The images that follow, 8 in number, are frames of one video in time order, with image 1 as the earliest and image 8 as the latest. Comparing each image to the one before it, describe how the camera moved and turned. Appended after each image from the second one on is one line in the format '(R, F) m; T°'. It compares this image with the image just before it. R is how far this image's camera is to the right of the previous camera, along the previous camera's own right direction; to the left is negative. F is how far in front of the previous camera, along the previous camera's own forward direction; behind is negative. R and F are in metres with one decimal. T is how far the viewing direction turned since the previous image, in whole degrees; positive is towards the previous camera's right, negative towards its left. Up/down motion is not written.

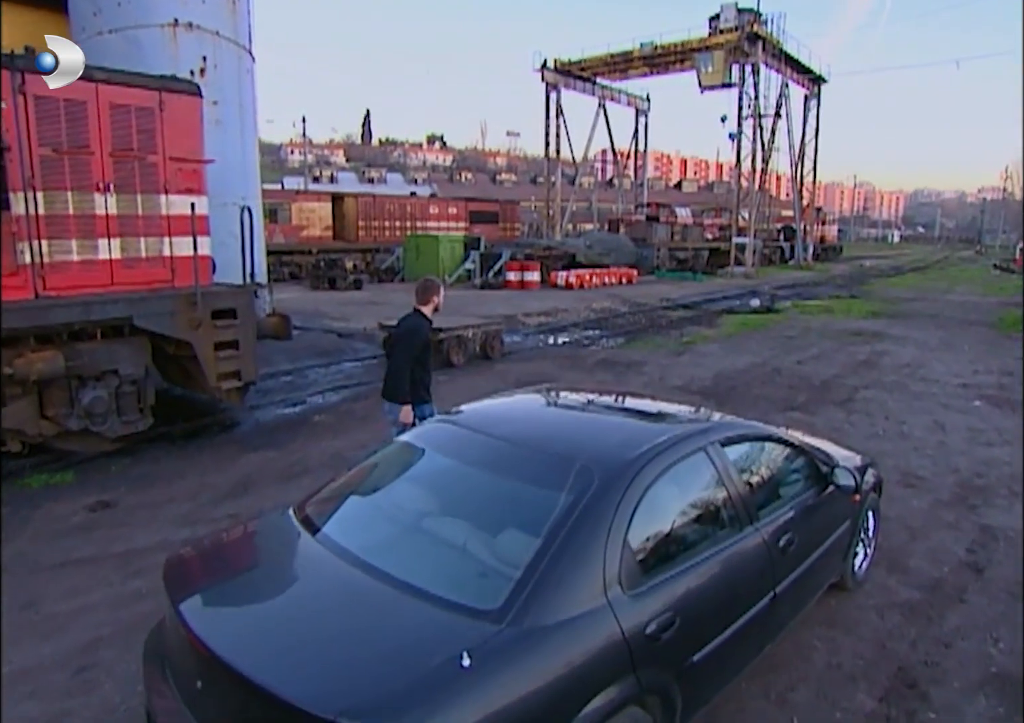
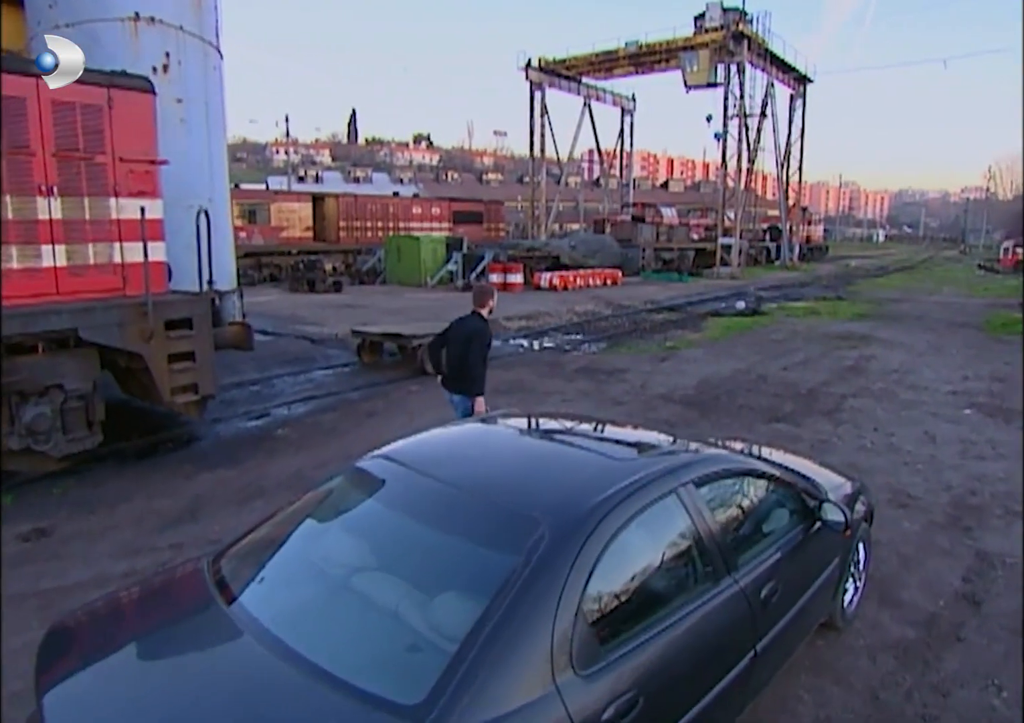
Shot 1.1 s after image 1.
(+0.2, +0.4) m; +1°
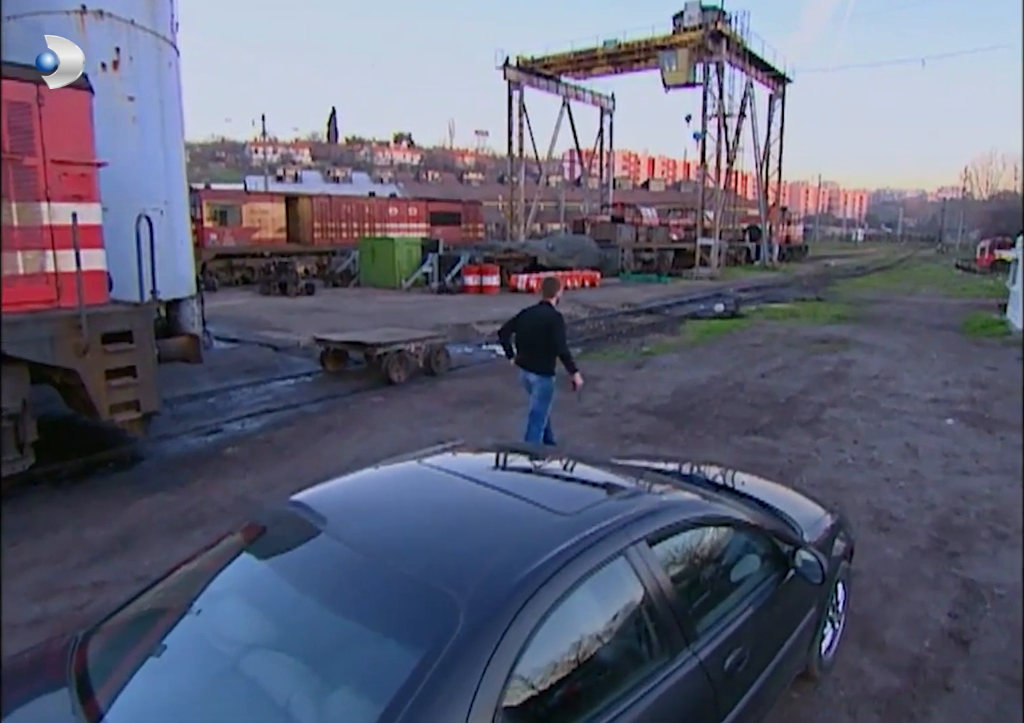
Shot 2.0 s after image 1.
(+0.2, +0.4) m; +1°
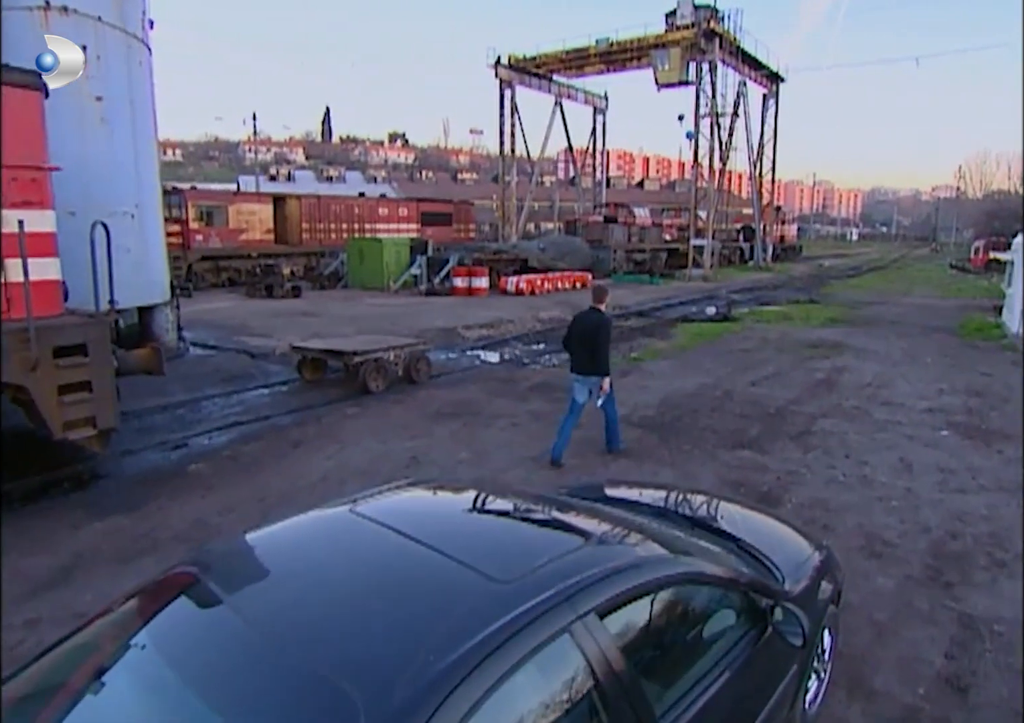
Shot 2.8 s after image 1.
(+0.2, +0.3) m; 0°
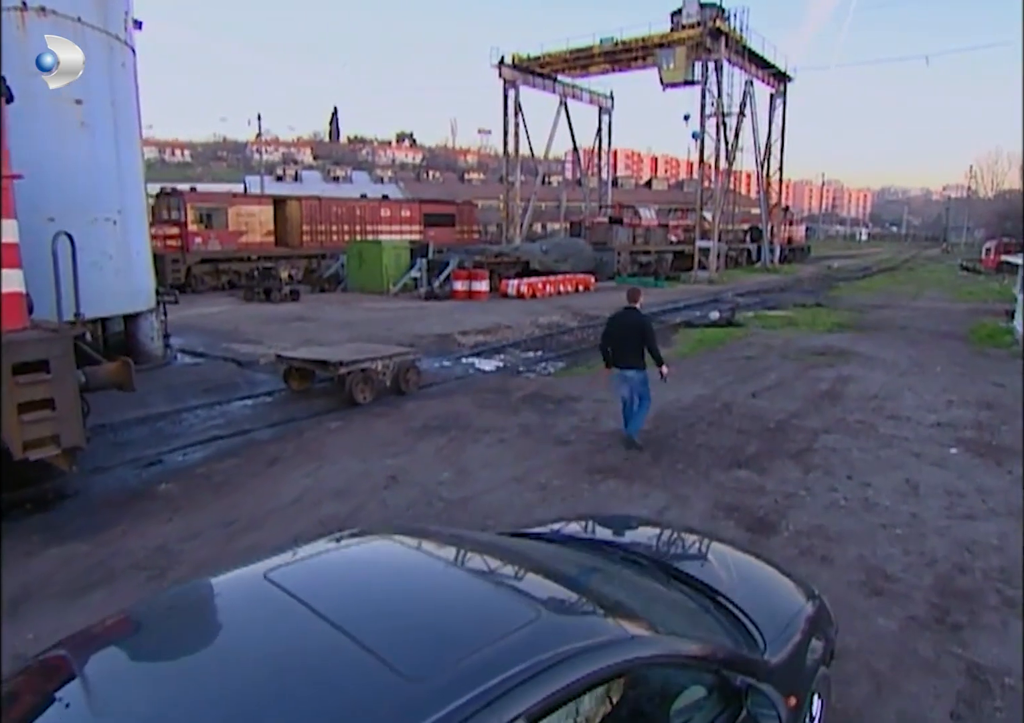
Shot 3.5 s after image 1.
(+0.2, +0.3) m; -1°
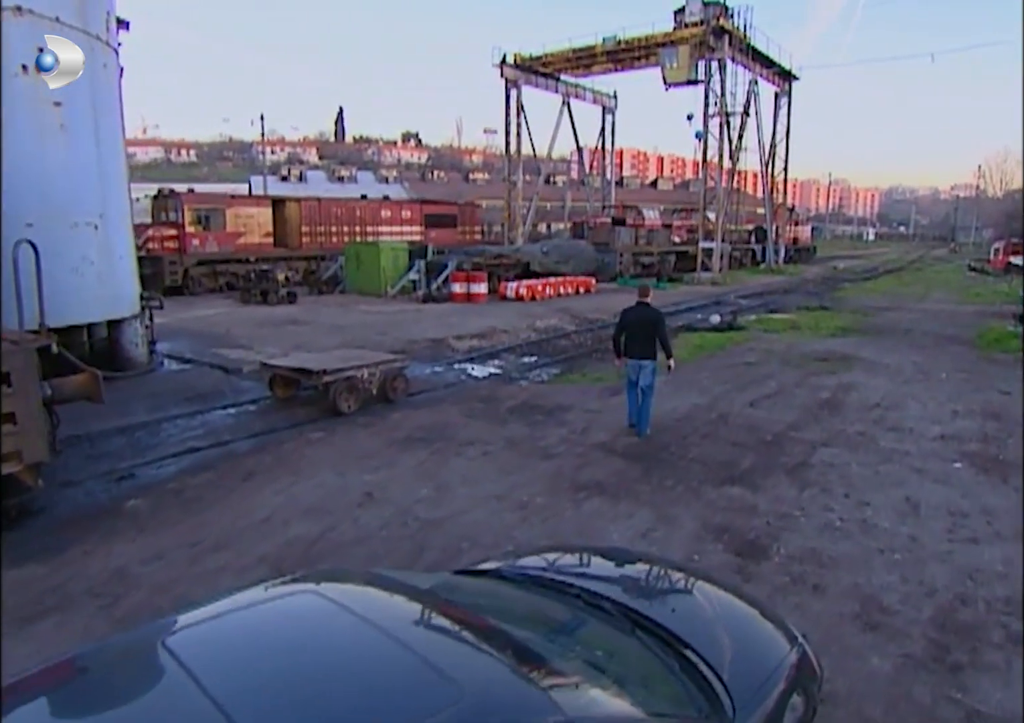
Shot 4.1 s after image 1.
(+0.2, +0.3) m; 0°
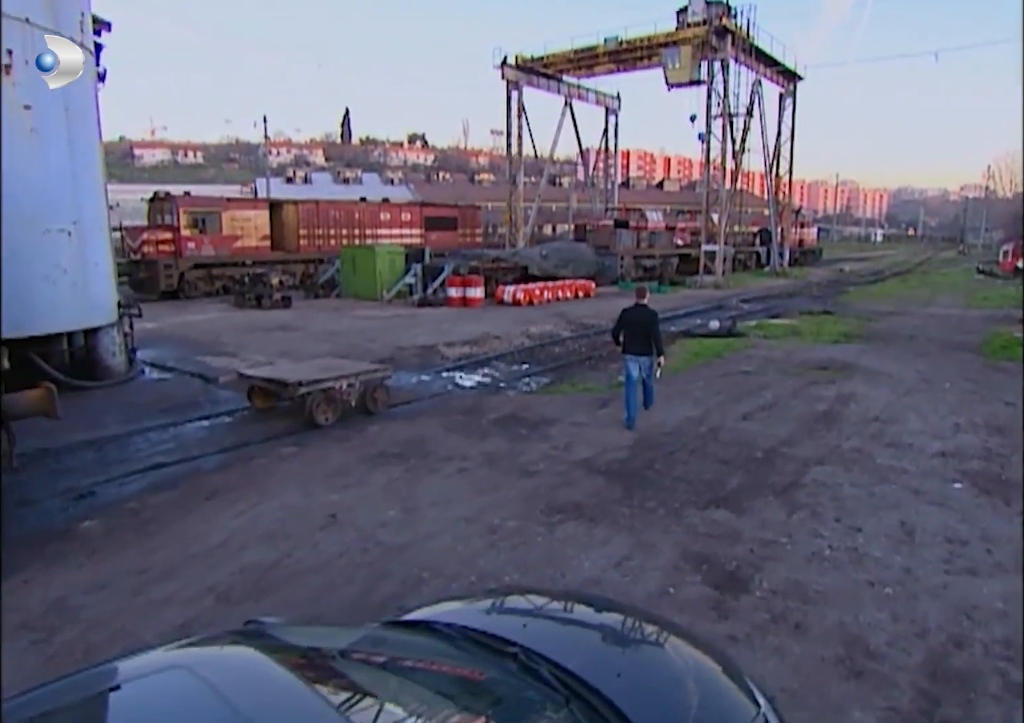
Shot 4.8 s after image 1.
(+0.3, +0.3) m; -1°
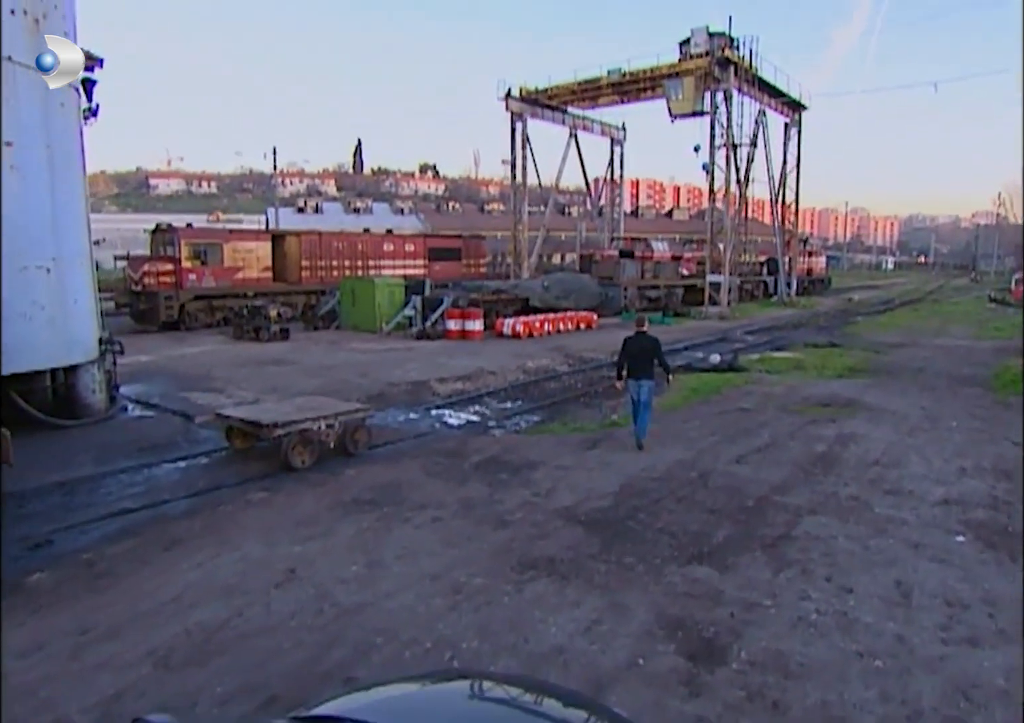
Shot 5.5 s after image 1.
(+0.3, +0.3) m; -1°
